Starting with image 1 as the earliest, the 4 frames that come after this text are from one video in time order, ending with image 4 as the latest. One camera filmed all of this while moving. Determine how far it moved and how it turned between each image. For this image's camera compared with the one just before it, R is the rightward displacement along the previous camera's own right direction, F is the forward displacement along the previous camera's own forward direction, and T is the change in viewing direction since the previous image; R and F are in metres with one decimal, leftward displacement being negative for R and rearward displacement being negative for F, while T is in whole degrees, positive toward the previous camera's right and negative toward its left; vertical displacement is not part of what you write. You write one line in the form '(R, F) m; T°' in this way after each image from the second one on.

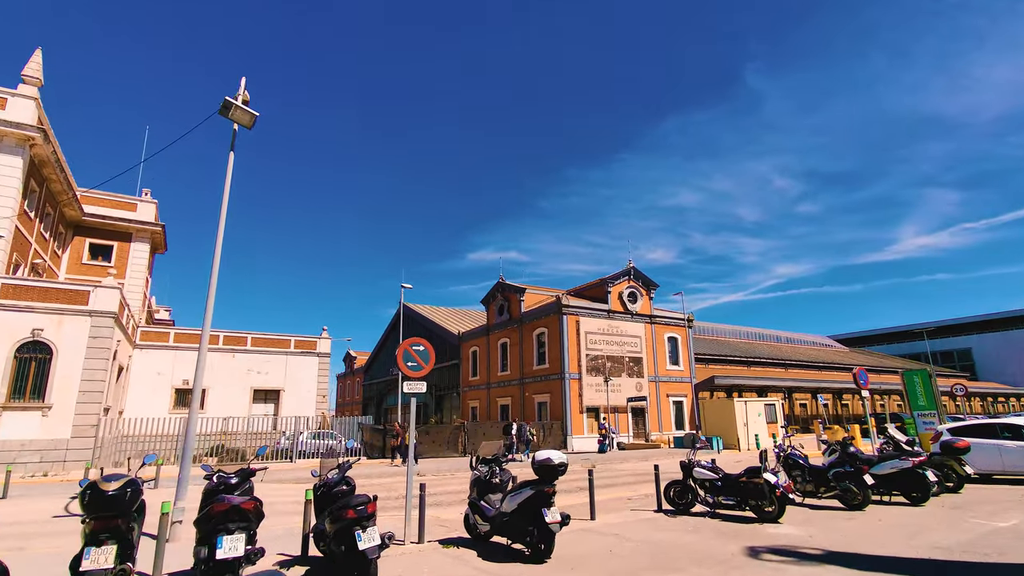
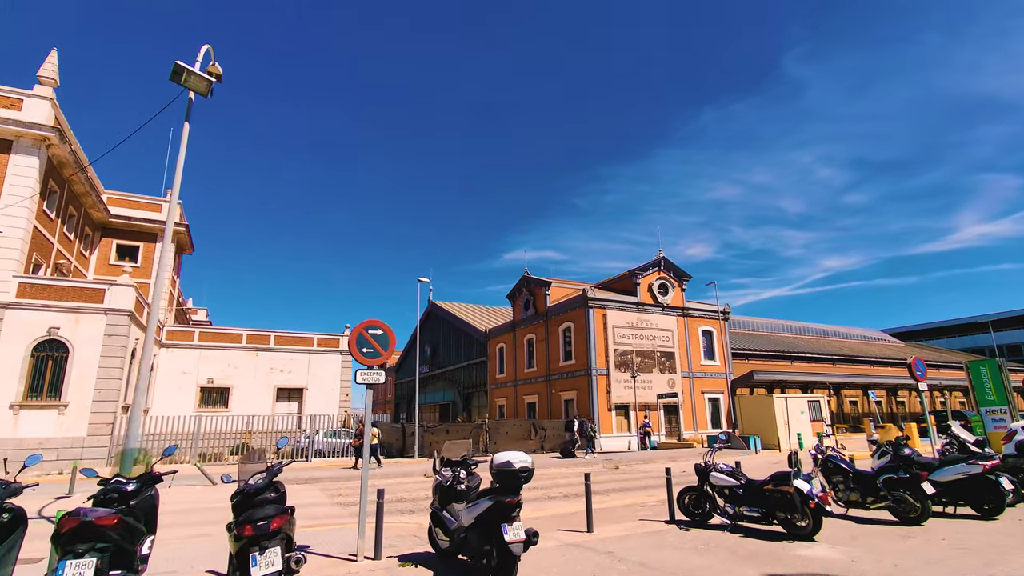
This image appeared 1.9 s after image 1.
(+0.7, +1.1) m; -4°
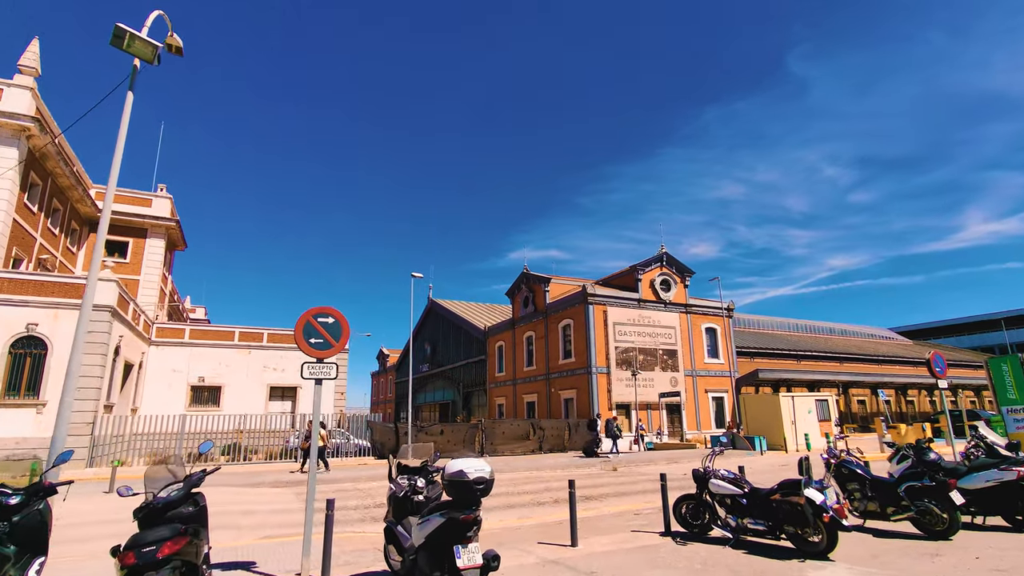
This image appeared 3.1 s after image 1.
(+0.3, +0.8) m; 0°
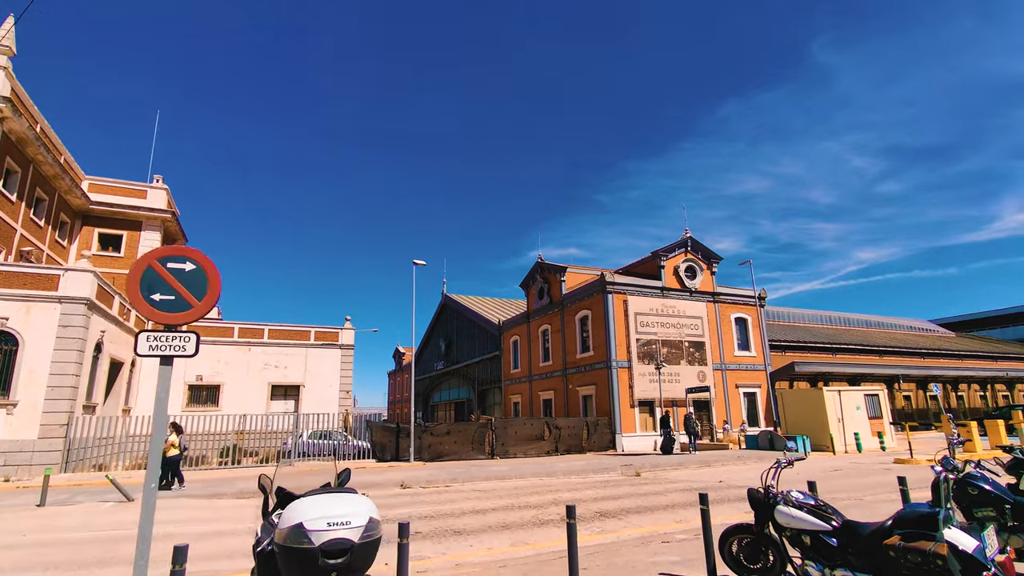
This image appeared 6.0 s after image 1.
(+0.4, +2.0) m; -2°
